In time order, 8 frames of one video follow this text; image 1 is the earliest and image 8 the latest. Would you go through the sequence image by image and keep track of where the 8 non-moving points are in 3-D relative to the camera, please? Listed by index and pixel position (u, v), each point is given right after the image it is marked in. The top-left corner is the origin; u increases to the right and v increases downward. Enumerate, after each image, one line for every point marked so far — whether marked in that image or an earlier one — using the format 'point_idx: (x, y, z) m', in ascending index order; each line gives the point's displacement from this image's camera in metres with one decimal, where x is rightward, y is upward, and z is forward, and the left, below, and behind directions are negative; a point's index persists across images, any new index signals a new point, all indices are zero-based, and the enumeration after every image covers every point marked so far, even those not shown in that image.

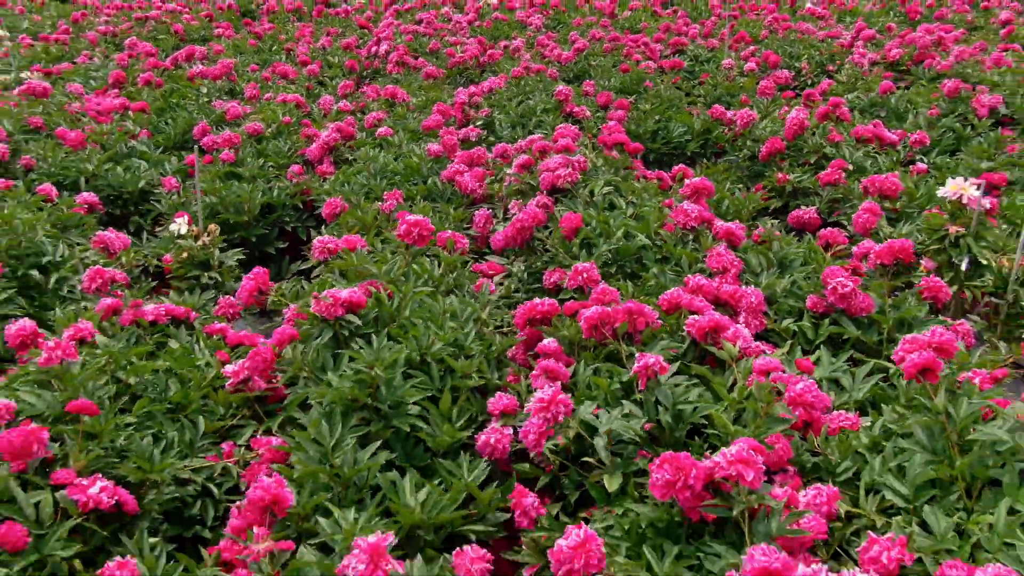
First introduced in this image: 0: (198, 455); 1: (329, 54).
0: (-1.2, -0.6, +1.9) m
1: (-1.9, +2.4, +5.3) m
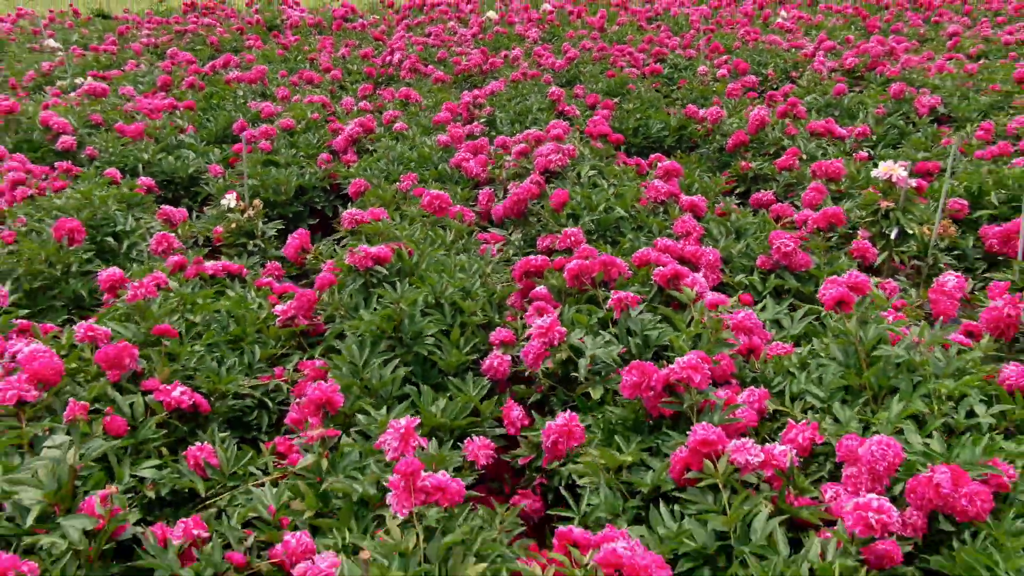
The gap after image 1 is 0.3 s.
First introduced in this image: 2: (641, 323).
0: (-1.2, -0.4, +2.3) m
1: (-1.9, +2.5, +5.9) m
2: (+0.6, -0.2, +2.4) m
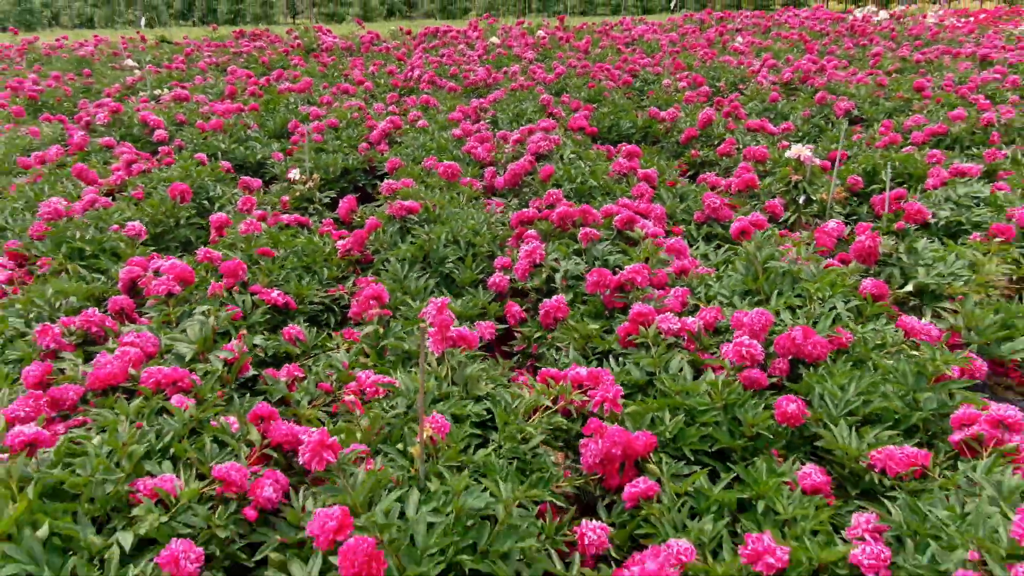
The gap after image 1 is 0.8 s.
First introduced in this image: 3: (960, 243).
0: (-1.2, 0.0, +3.2) m
1: (-1.9, +2.8, +6.9) m
2: (+0.6, +0.2, +3.3) m
3: (+3.2, +0.3, +3.7) m
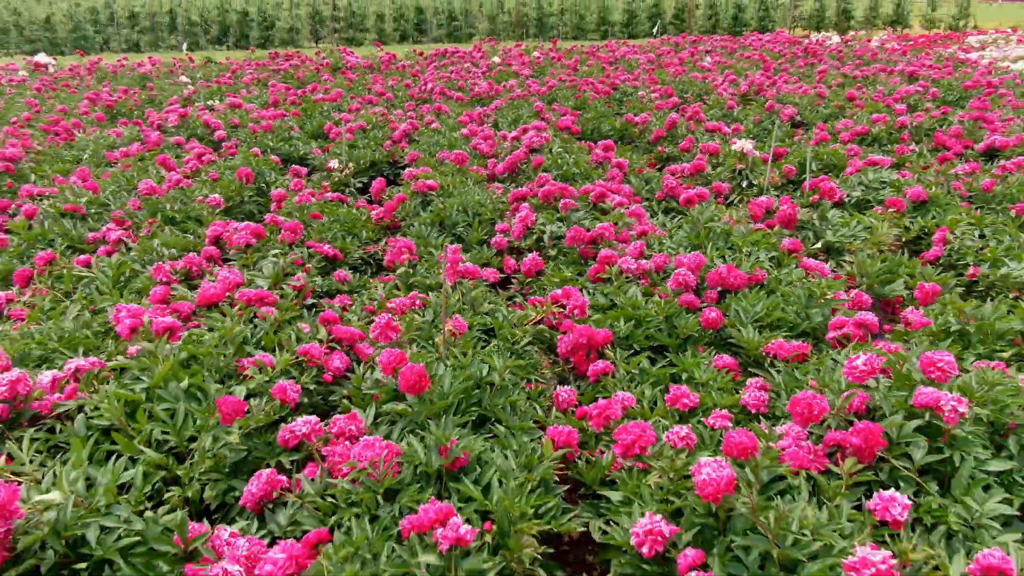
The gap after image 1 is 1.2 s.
0: (-1.3, +0.3, +4.1) m
1: (-1.9, +3.0, +7.9) m
2: (+0.6, +0.6, +4.2) m
3: (+3.2, +0.7, +4.6) m
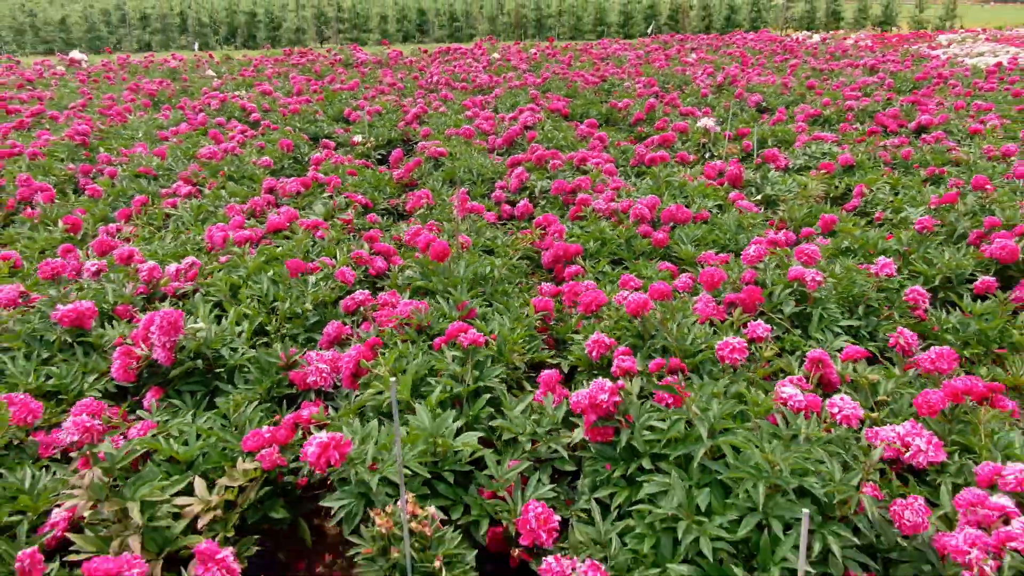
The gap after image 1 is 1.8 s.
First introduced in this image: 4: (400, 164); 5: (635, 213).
0: (-1.3, +0.9, +5.1) m
1: (-1.9, +3.5, +8.9) m
2: (+0.5, +1.2, +5.1) m
3: (+3.2, +1.3, +5.5) m
4: (-1.3, +1.5, +5.8) m
5: (+1.1, +0.7, +4.2) m
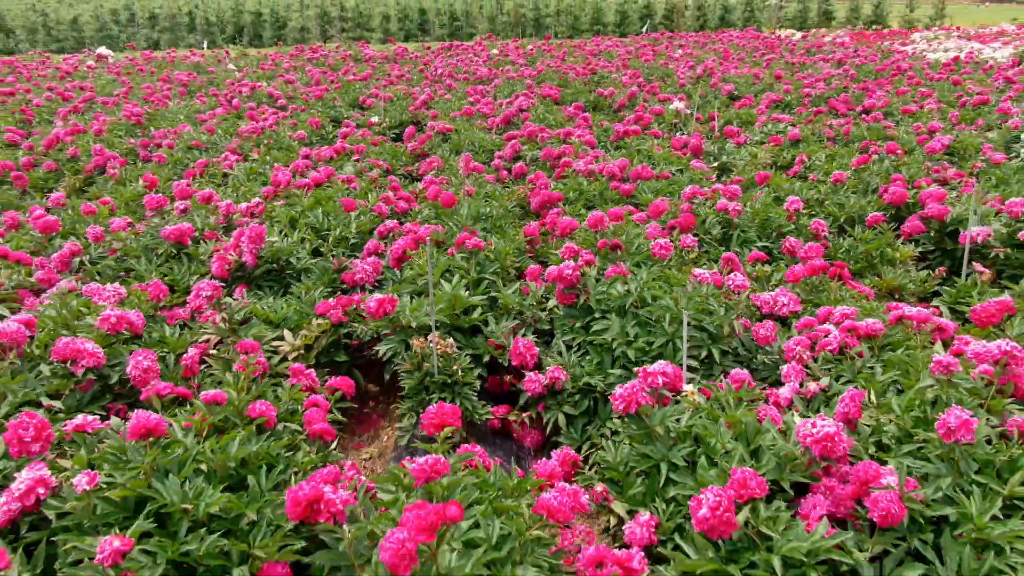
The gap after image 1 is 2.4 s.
0: (-1.3, +1.5, +6.1) m
1: (-2.0, +4.1, +9.9) m
2: (+0.5, +1.8, +6.1) m
3: (+3.1, +1.9, +6.5) m
4: (-1.4, +2.1, +6.8) m
5: (+1.0, +1.3, +5.2) m
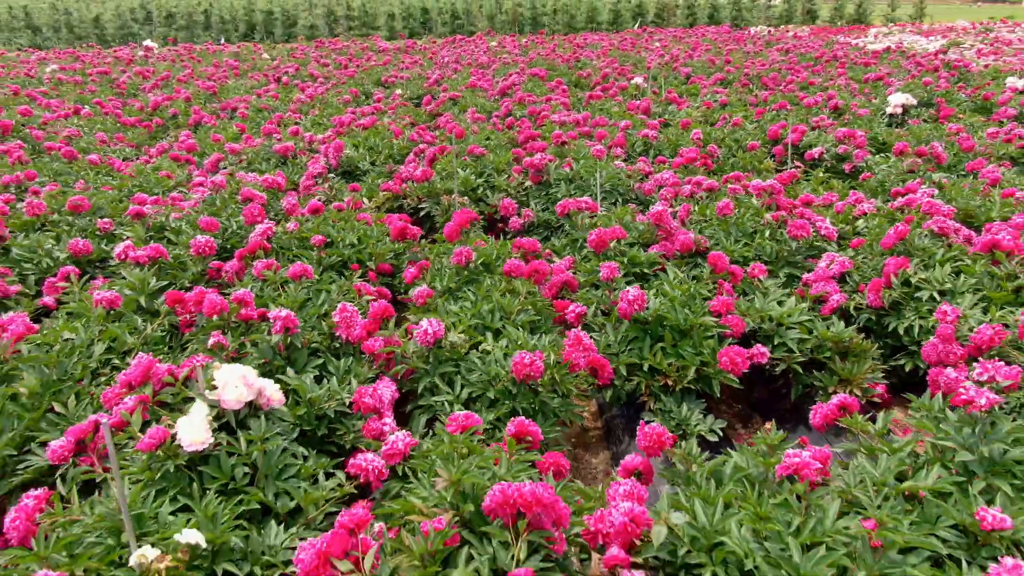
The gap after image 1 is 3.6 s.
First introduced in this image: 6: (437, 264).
0: (-1.4, +2.8, +8.1) m
1: (-2.1, +5.4, +11.9) m
2: (+0.4, +3.1, +8.2) m
3: (+3.0, +3.1, +8.6) m
4: (-1.5, +3.4, +8.8) m
5: (+0.9, +2.5, +7.3) m
6: (-0.6, +0.2, +3.8) m
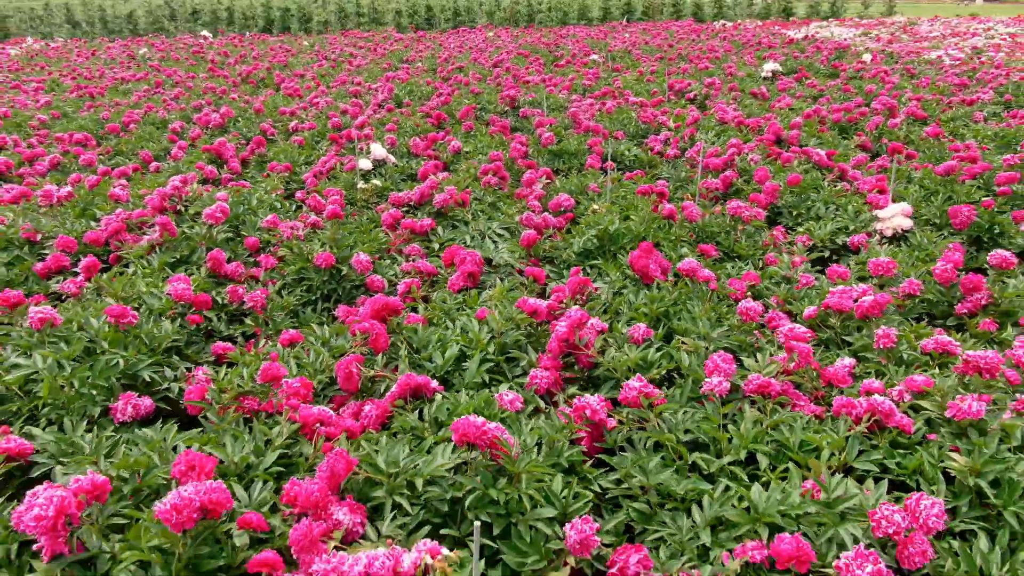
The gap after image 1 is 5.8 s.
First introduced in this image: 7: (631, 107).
0: (-1.7, +5.0, +11.7) m
1: (-2.4, +7.6, +15.5) m
2: (+0.1, +5.2, +11.7) m
3: (+2.7, +5.3, +12.1) m
4: (-1.8, +5.5, +12.4) m
5: (+0.6, +4.7, +10.9) m
6: (-0.9, +2.3, +7.4) m
7: (+2.0, +3.0, +8.2) m
